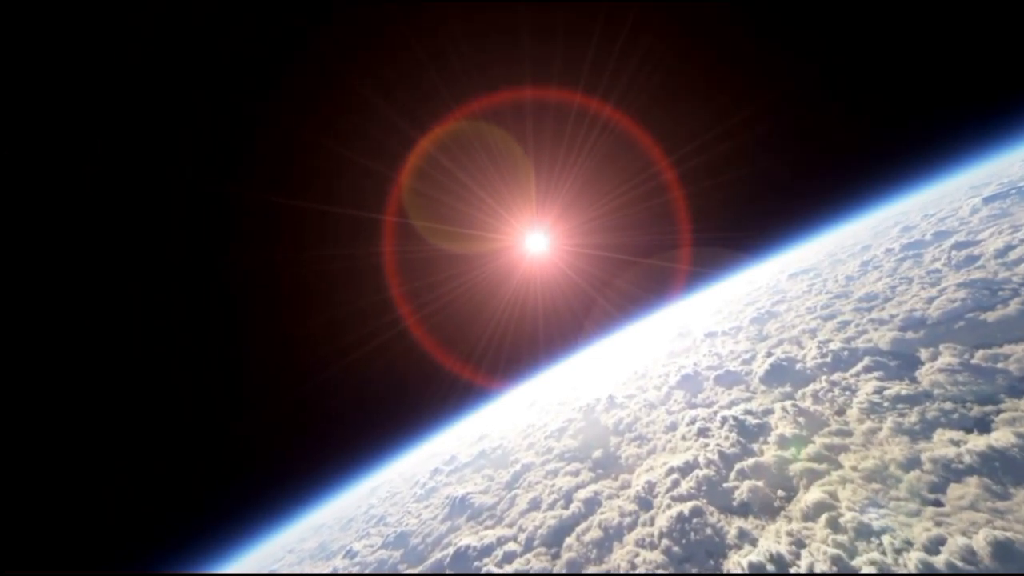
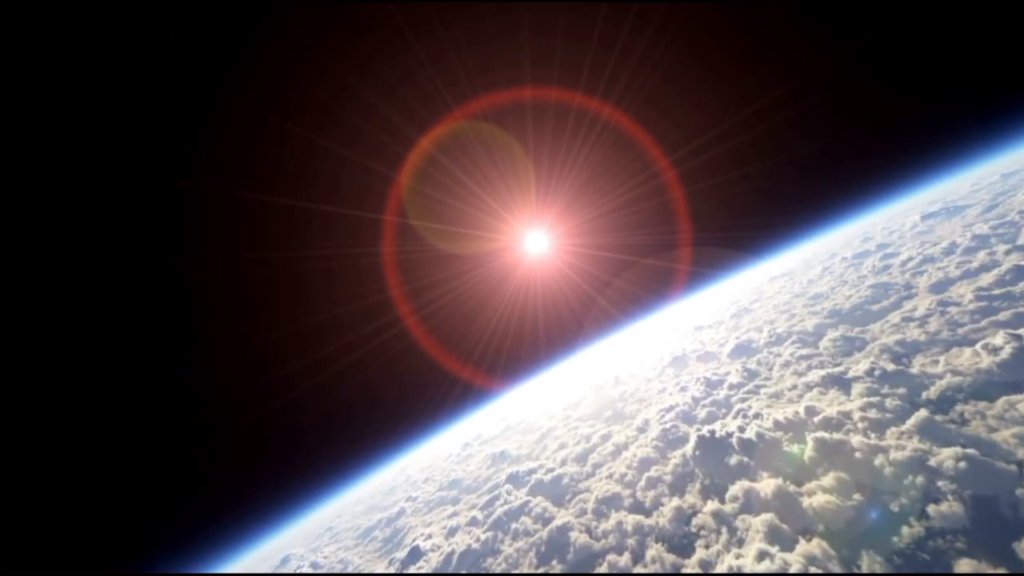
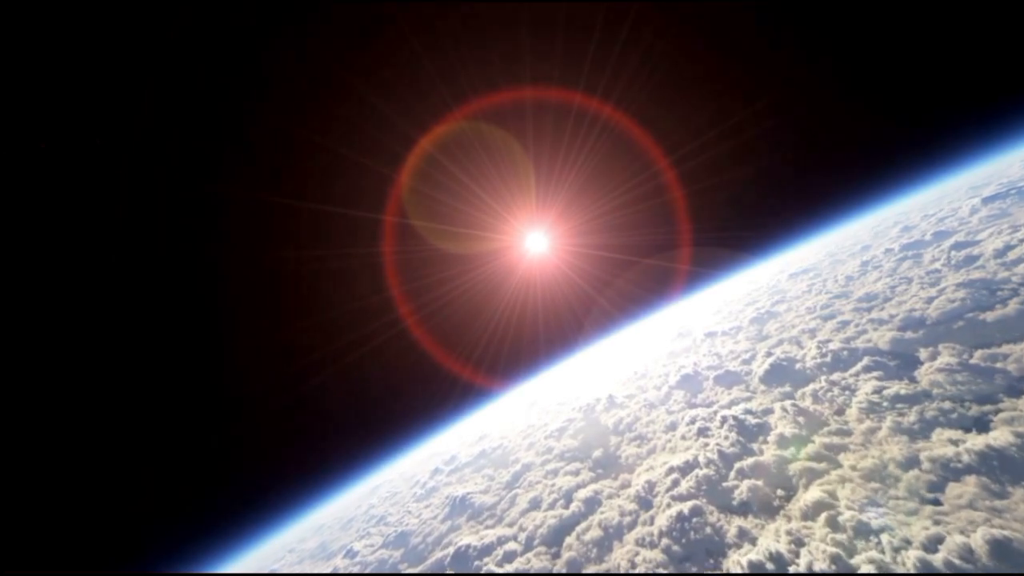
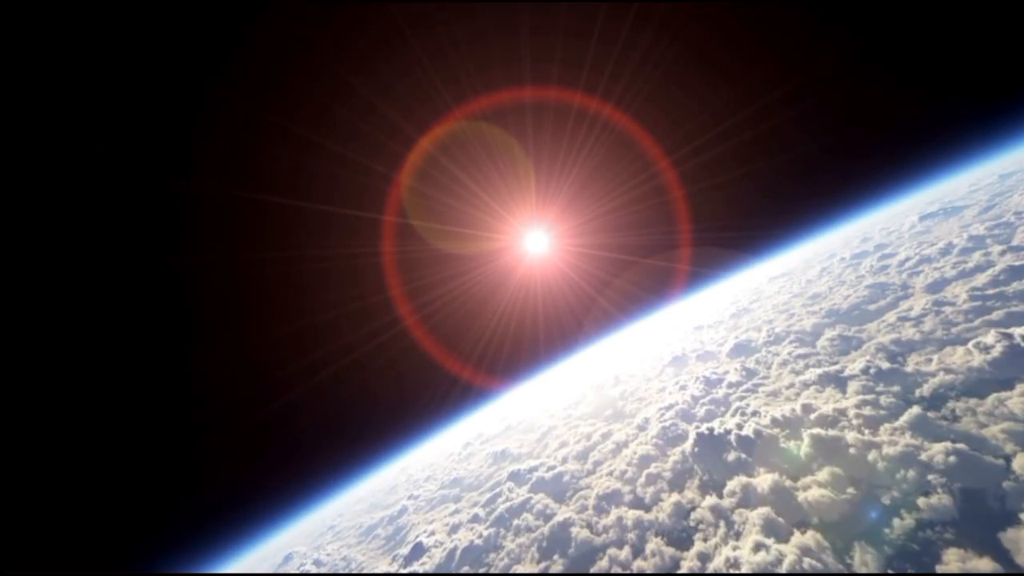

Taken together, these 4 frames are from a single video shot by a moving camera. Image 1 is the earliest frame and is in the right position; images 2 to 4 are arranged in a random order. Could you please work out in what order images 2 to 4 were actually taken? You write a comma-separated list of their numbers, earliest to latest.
4, 3, 2
